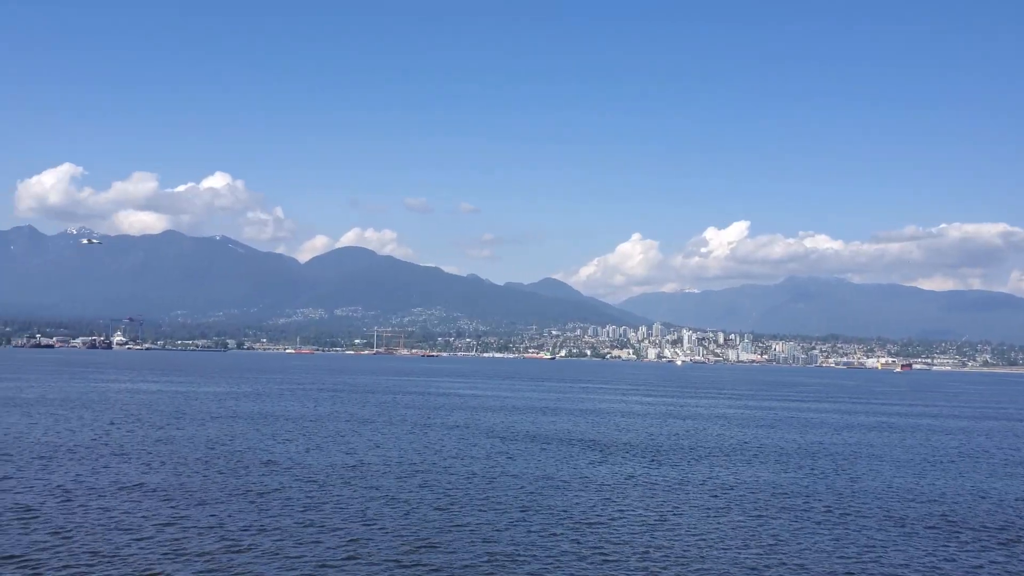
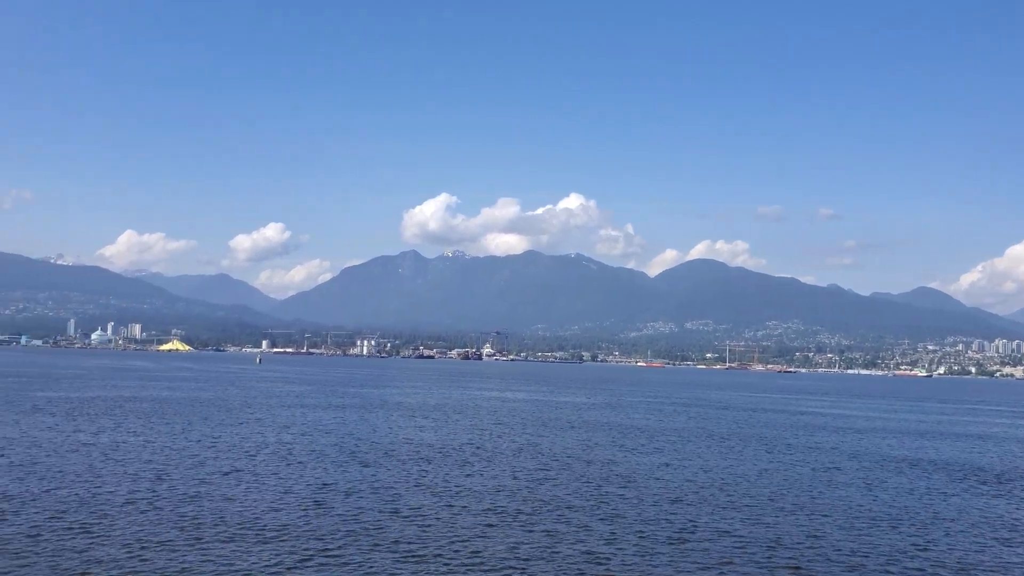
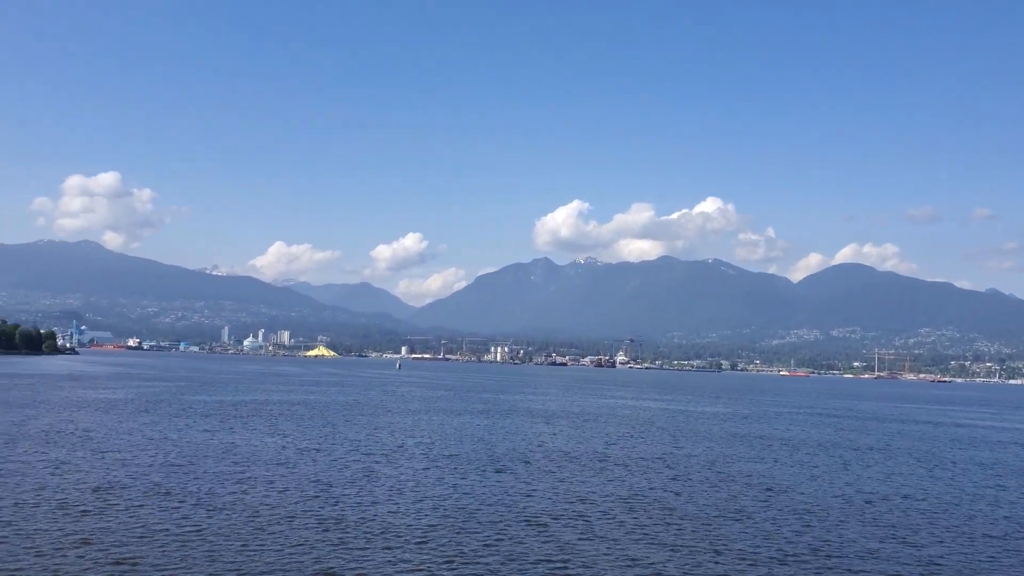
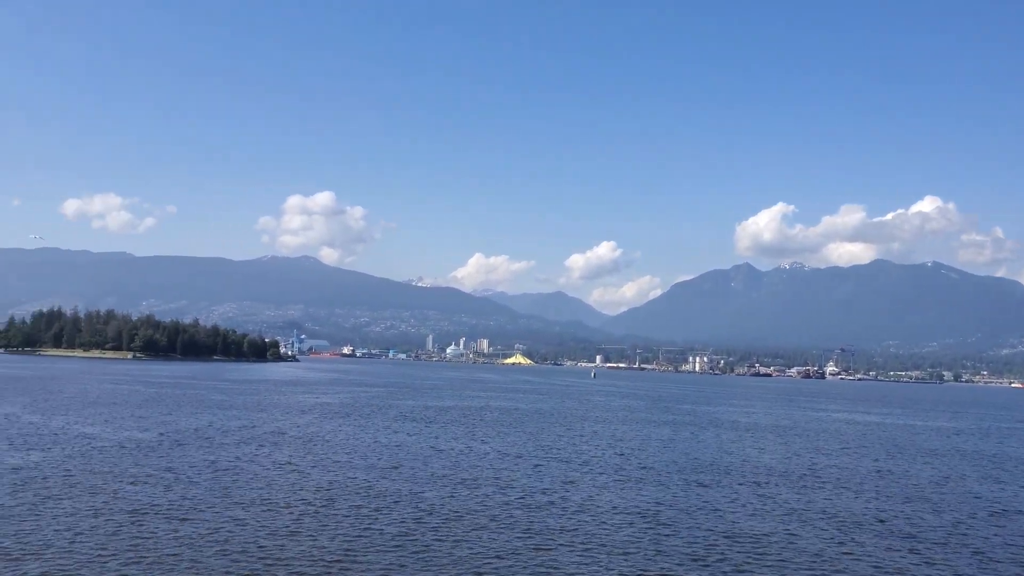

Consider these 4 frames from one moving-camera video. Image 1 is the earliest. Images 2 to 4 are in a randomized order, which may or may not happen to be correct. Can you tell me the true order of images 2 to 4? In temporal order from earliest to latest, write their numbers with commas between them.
2, 3, 4
